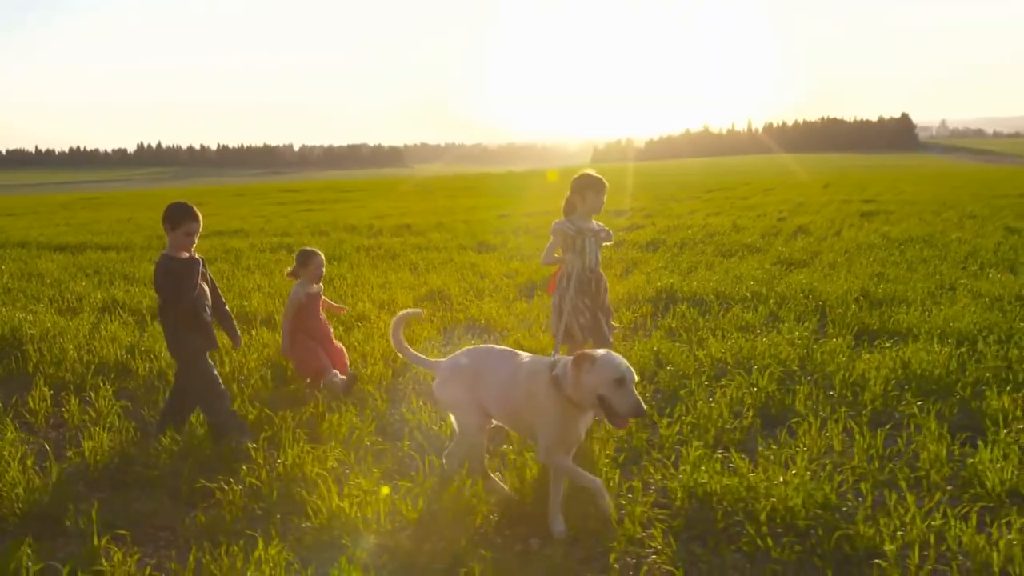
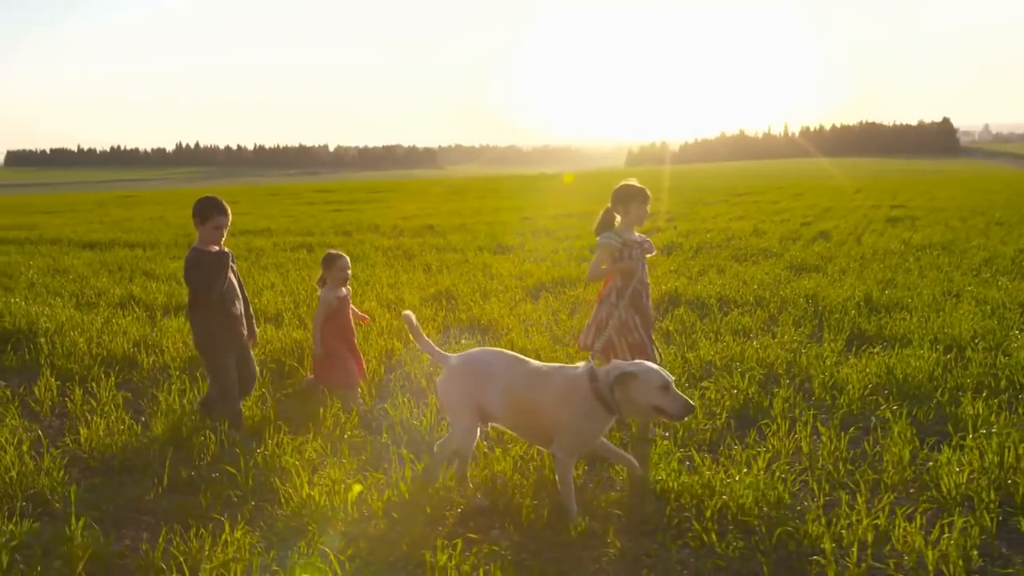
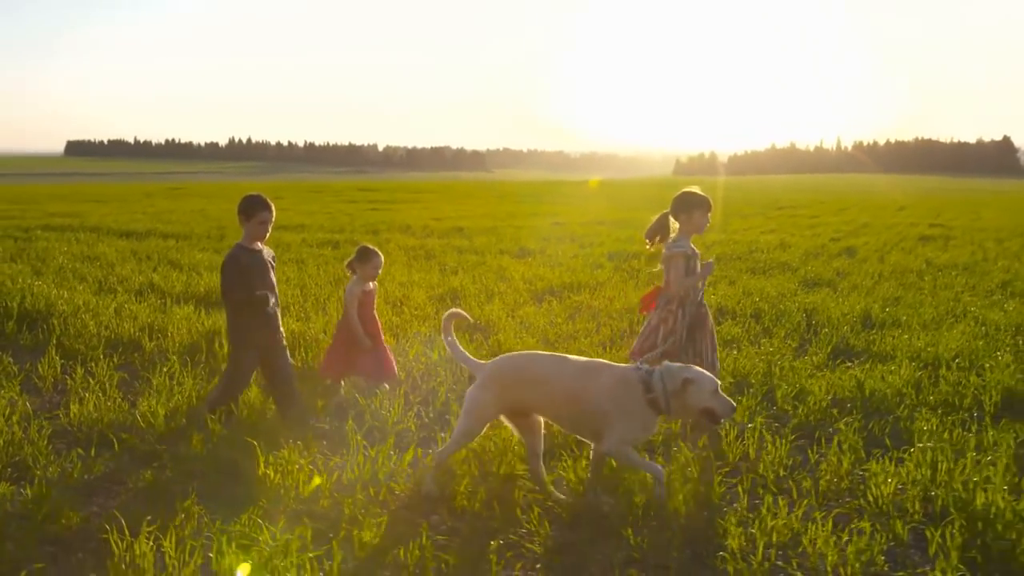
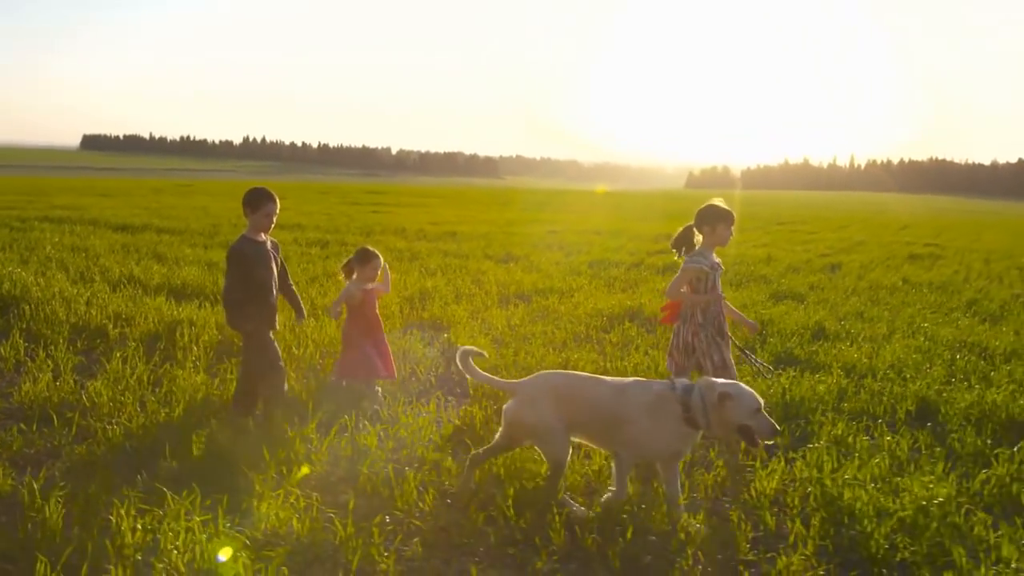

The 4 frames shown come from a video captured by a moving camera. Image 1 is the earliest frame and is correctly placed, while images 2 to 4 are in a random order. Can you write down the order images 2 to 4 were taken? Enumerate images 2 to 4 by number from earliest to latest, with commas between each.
2, 3, 4
